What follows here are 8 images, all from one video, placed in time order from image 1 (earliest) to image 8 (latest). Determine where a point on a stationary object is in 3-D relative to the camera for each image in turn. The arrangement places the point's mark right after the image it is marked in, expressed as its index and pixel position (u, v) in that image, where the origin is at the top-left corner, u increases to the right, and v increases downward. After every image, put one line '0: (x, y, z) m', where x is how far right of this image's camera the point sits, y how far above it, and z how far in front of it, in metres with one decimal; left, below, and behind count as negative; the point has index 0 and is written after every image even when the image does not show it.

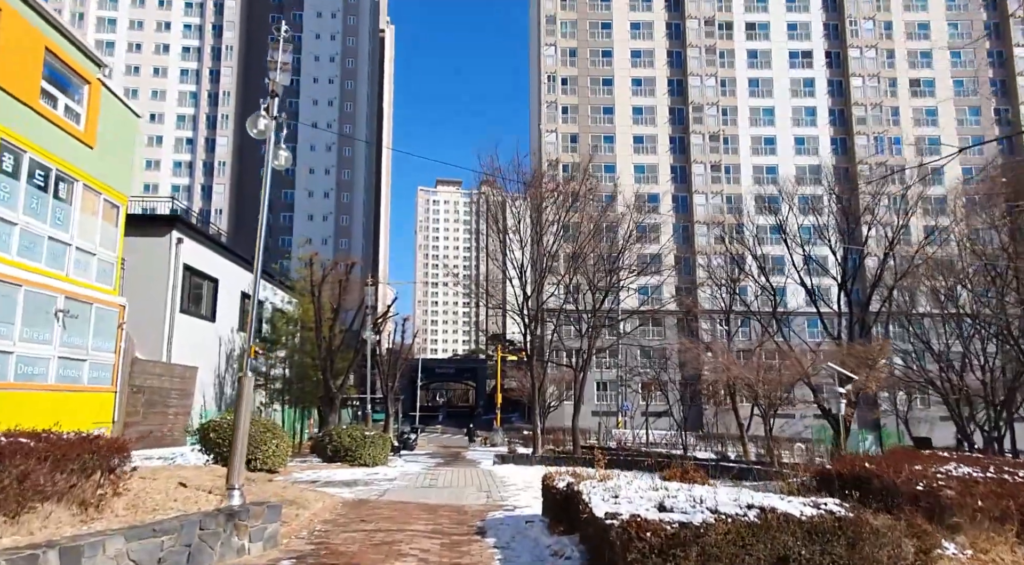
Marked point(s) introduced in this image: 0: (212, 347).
0: (-7.7, -1.6, +18.4) m
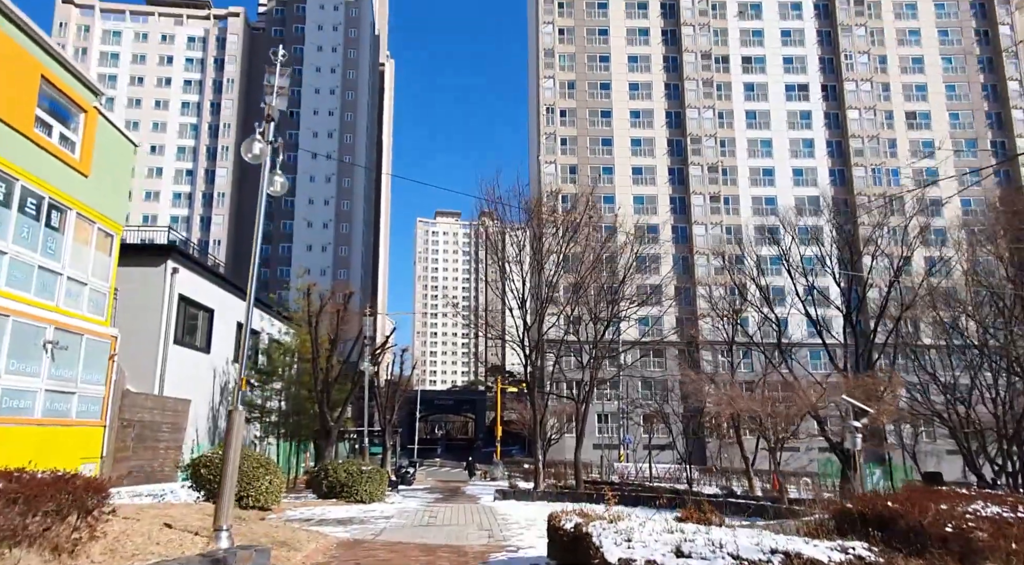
0: (-7.7, -2.4, +18.0) m
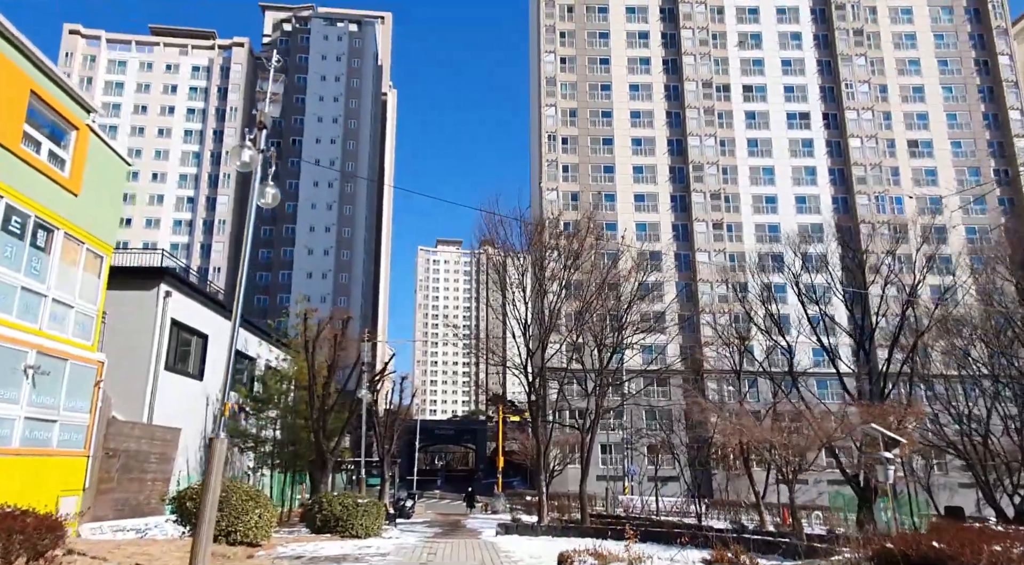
0: (-7.6, -3.0, +17.4) m
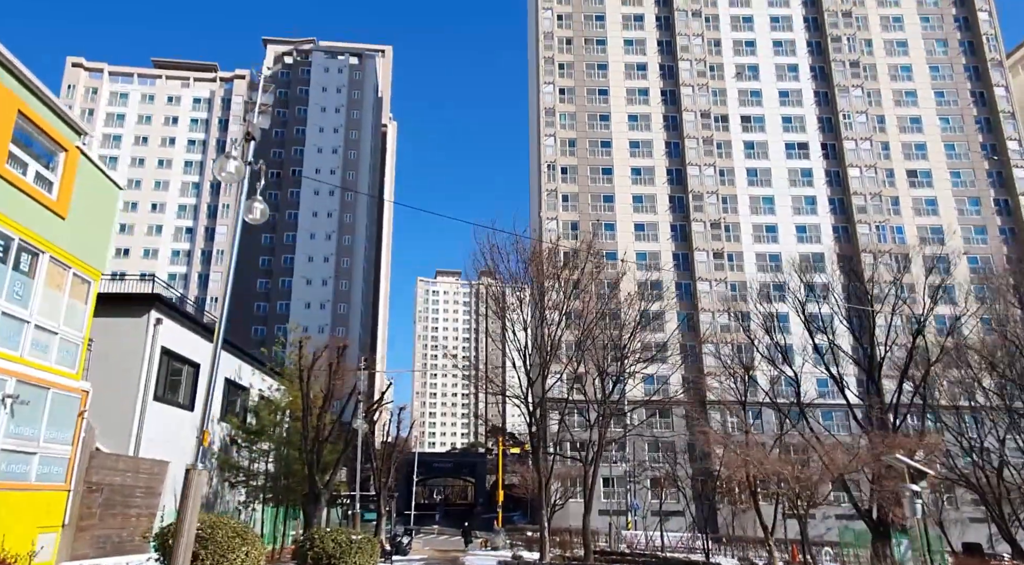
0: (-7.6, -3.7, +16.9) m
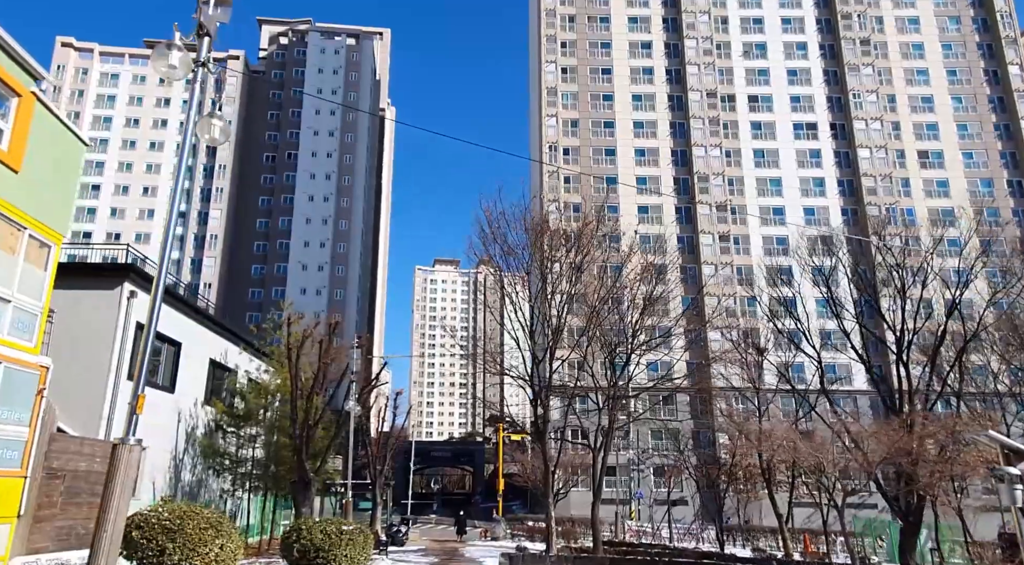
0: (-7.5, -3.1, +15.7) m
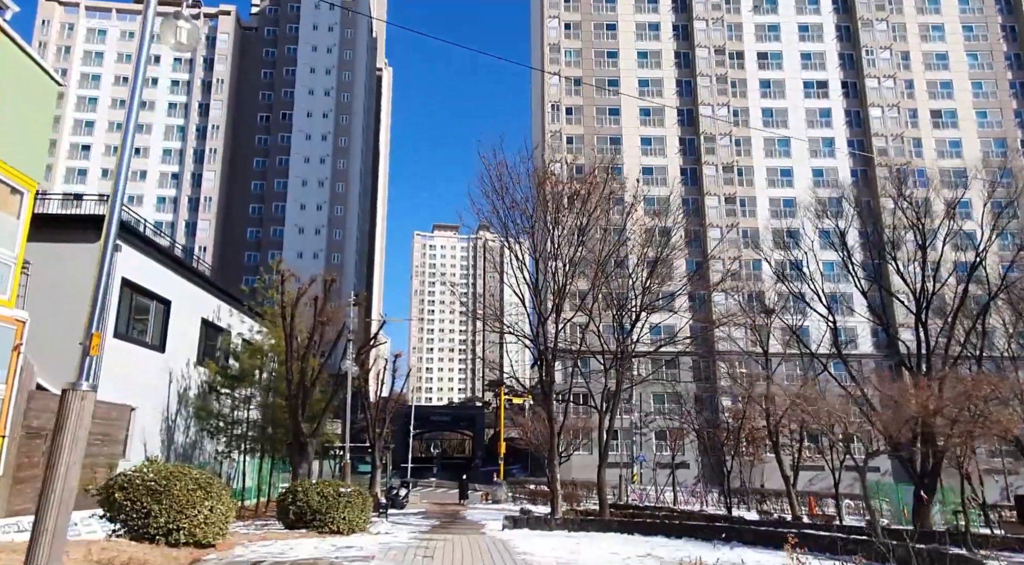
0: (-7.4, -2.1, +15.2) m
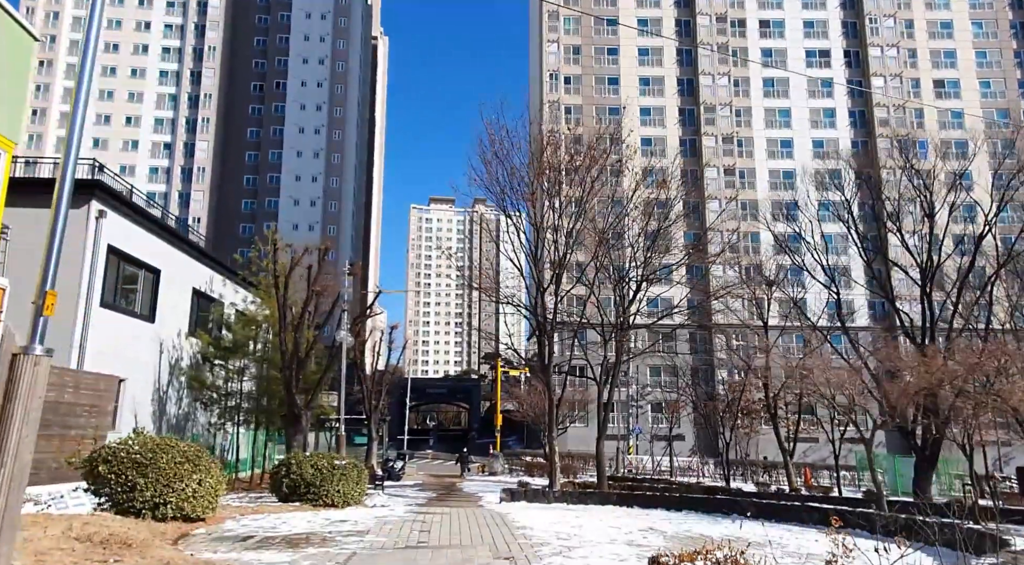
0: (-7.5, -1.5, +14.8) m
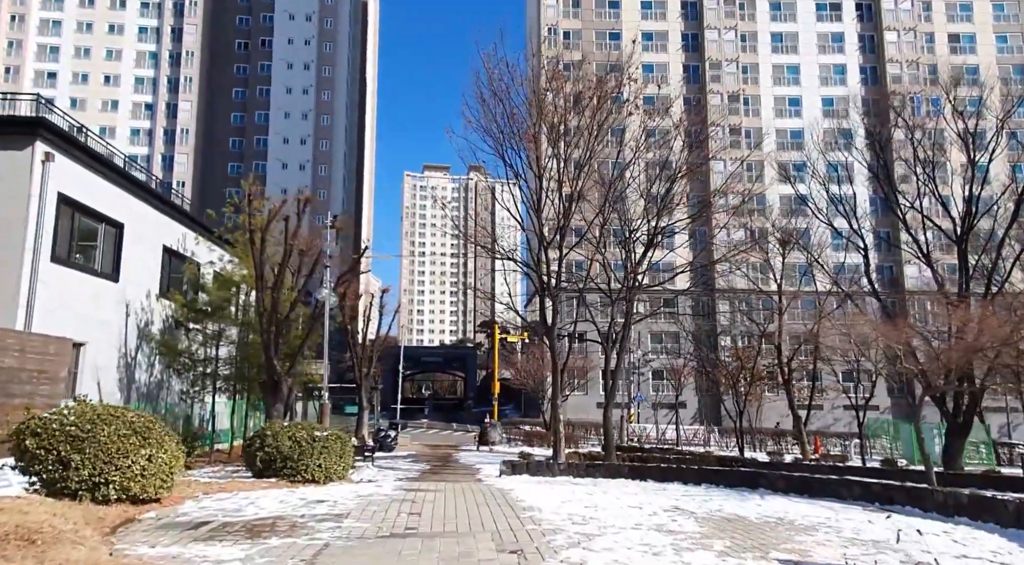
0: (-7.5, -0.6, +13.5) m
